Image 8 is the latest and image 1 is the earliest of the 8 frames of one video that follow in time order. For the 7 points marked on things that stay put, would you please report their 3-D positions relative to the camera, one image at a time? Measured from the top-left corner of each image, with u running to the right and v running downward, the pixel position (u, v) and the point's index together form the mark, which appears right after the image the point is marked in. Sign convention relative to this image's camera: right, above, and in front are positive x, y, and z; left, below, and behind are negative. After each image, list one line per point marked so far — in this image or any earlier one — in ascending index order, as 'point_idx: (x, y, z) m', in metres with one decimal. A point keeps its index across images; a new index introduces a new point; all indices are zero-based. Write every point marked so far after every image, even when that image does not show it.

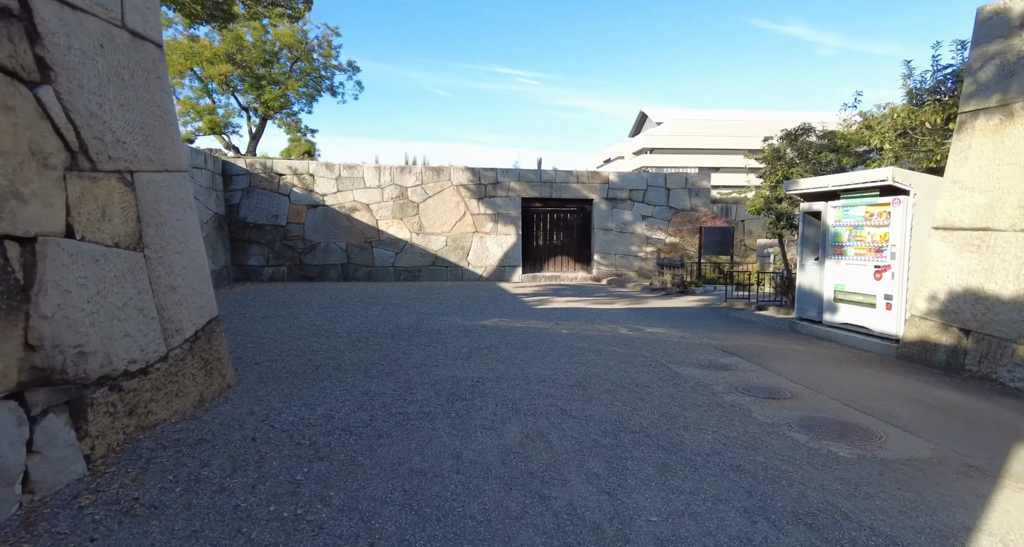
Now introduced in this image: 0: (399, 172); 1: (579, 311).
0: (-3.1, +2.8, +14.6) m
1: (+1.0, -0.6, +7.9) m
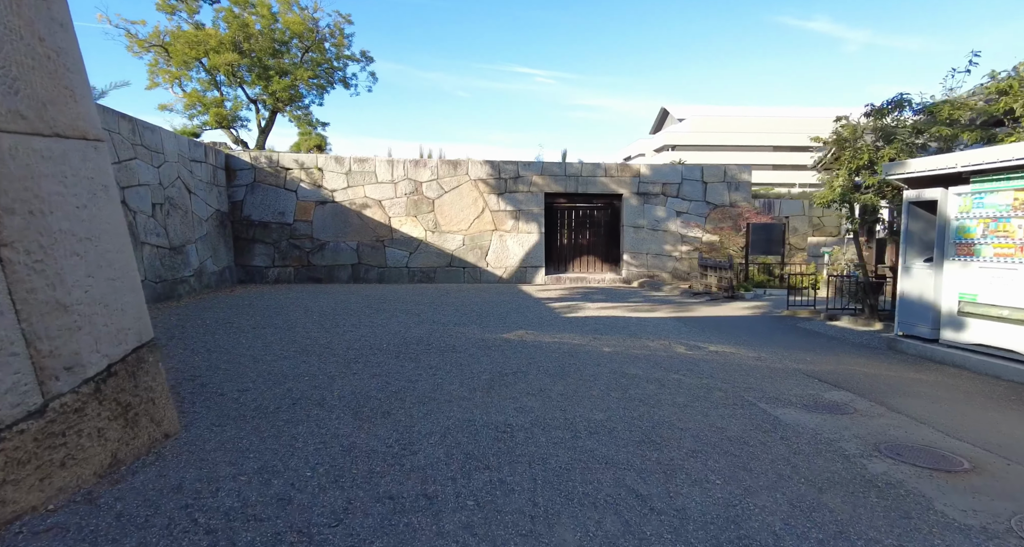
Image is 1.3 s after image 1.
0: (-2.5, +2.8, +13.6) m
1: (+1.4, -0.6, +6.8) m
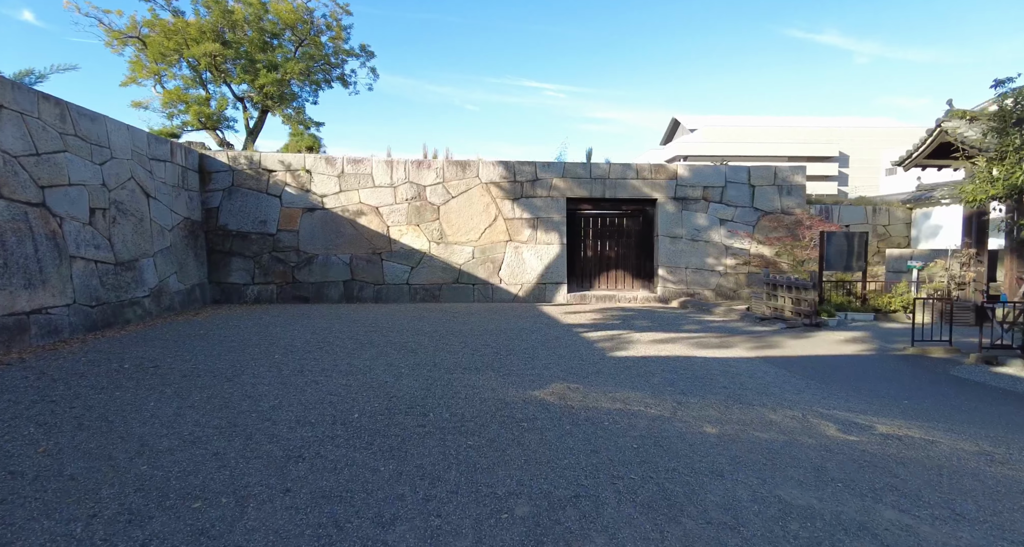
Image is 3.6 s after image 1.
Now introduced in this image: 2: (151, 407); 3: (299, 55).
0: (-2.1, +2.4, +11.8) m
1: (+1.7, -0.9, +4.9) m
2: (-2.6, -0.9, +3.7) m
3: (-6.3, +6.5, +15.7) m
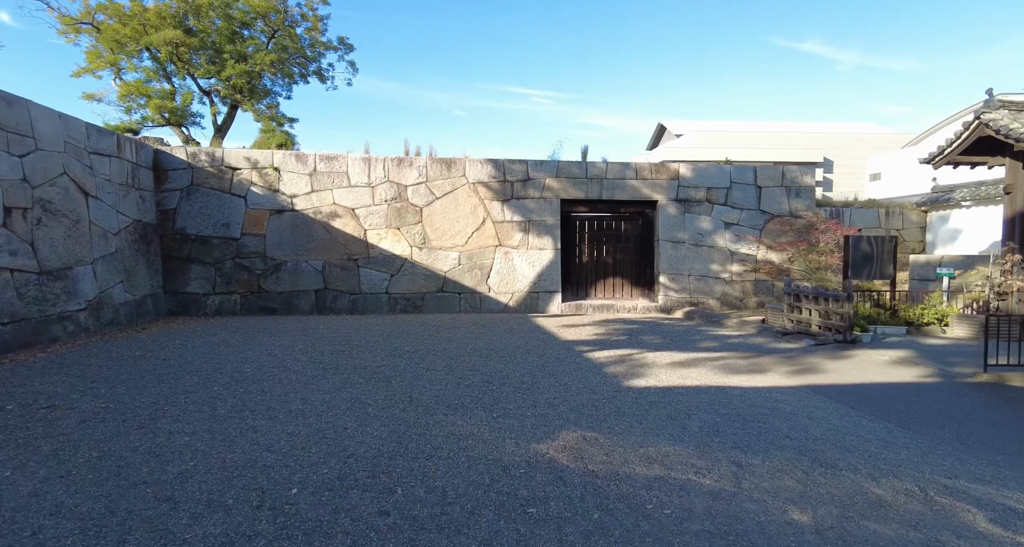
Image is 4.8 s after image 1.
0: (-2.4, +2.2, +10.8) m
1: (+1.6, -1.0, +3.9) m
2: (-2.6, -1.0, +2.6) m
3: (-6.6, +6.3, +14.6) m
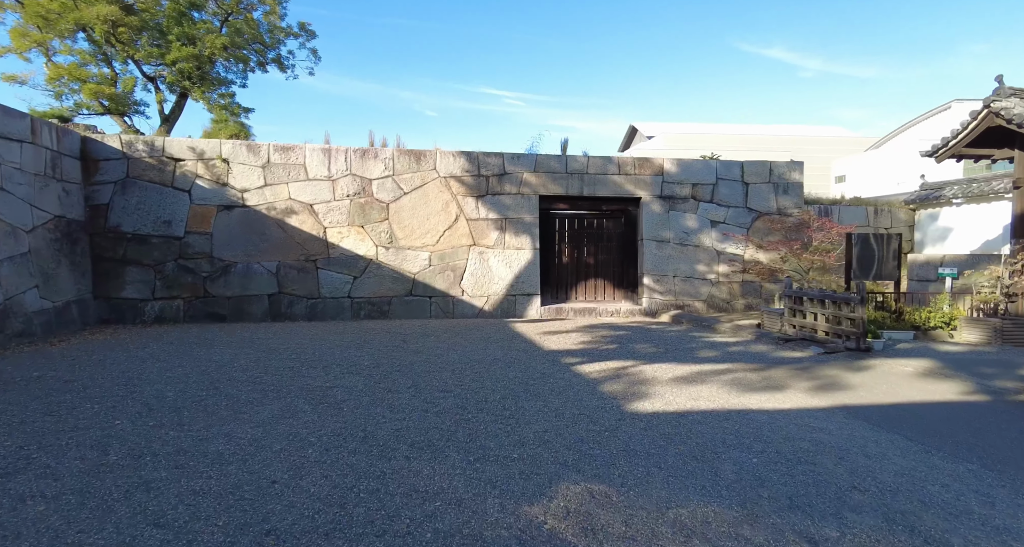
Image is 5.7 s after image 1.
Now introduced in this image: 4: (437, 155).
0: (-2.8, +2.1, +9.8) m
1: (+1.5, -1.0, +3.1) m
2: (-2.6, -1.1, +1.7) m
3: (-7.3, +6.2, +13.4) m
4: (-1.4, +2.2, +10.0) m
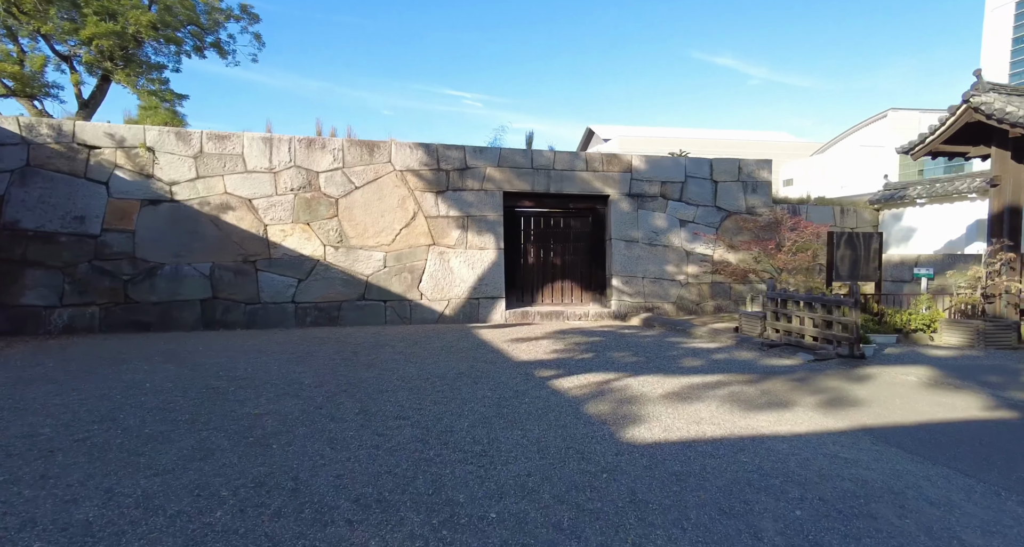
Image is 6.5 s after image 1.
0: (-3.5, +2.1, +8.9) m
1: (+1.4, -1.0, +2.6) m
2: (-2.6, -1.1, +0.8) m
3: (-8.2, +6.1, +12.1) m
4: (-2.1, +2.2, +9.2) m
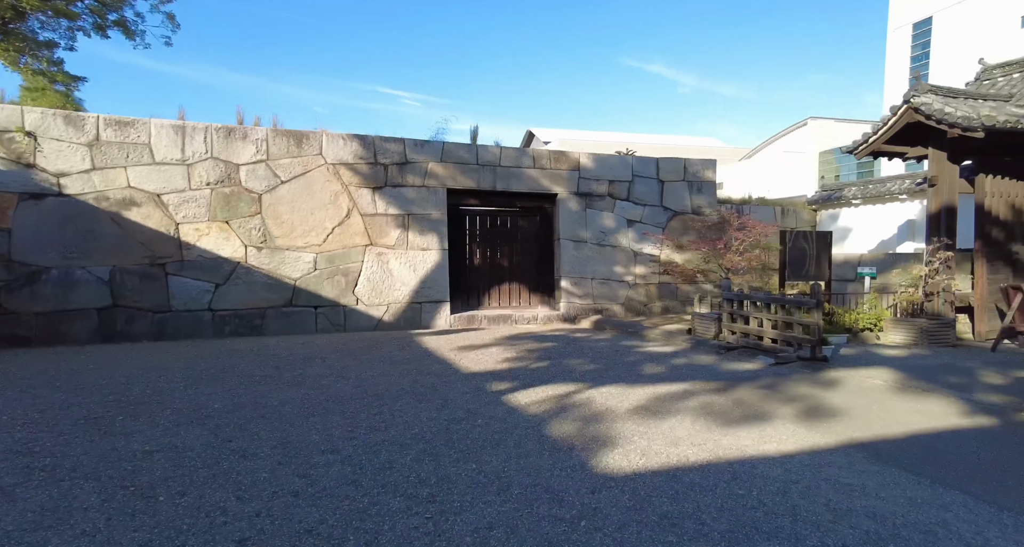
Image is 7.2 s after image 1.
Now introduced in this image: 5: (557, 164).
0: (-4.3, +2.0, +7.9) m
1: (+1.2, -1.0, +2.2) m
2: (-2.5, -1.1, 0.0) m
3: (-9.5, +6.0, +10.6) m
4: (-3.0, +2.2, +8.4) m
5: (+0.8, +2.0, +9.8) m
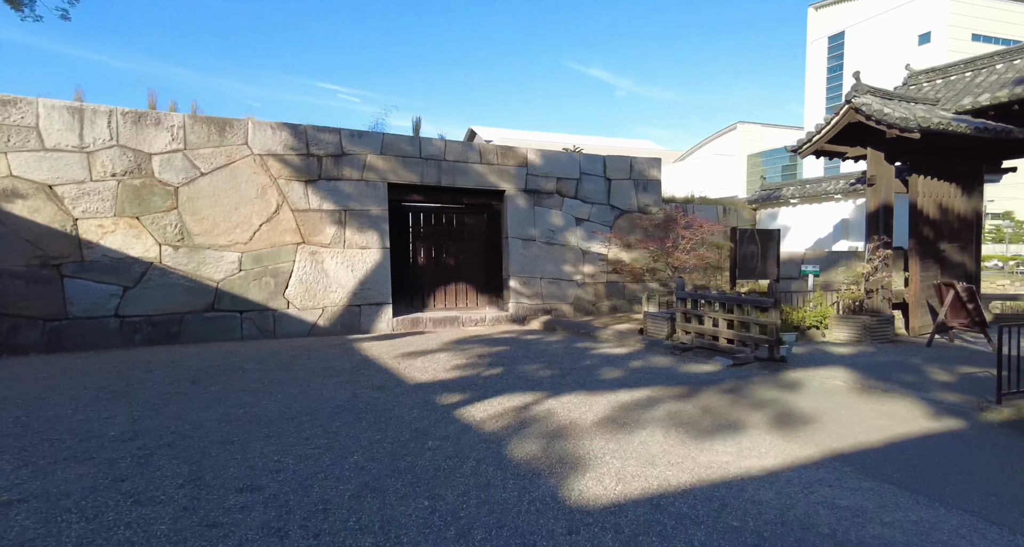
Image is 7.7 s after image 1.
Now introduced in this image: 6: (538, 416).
0: (-5.1, +2.0, +7.0) m
1: (+1.1, -1.0, +1.9) m
2: (-2.4, -1.1, -0.7) m
3: (-10.5, +6.0, +9.1) m
4: (-3.8, +2.1, +7.6) m
5: (-0.1, +2.0, +9.4) m
6: (+0.2, -1.0, +3.7) m
